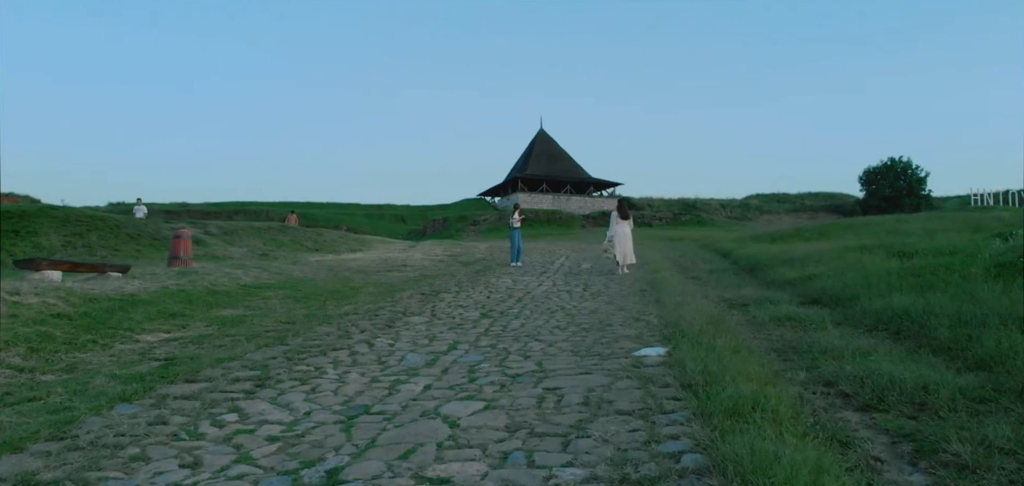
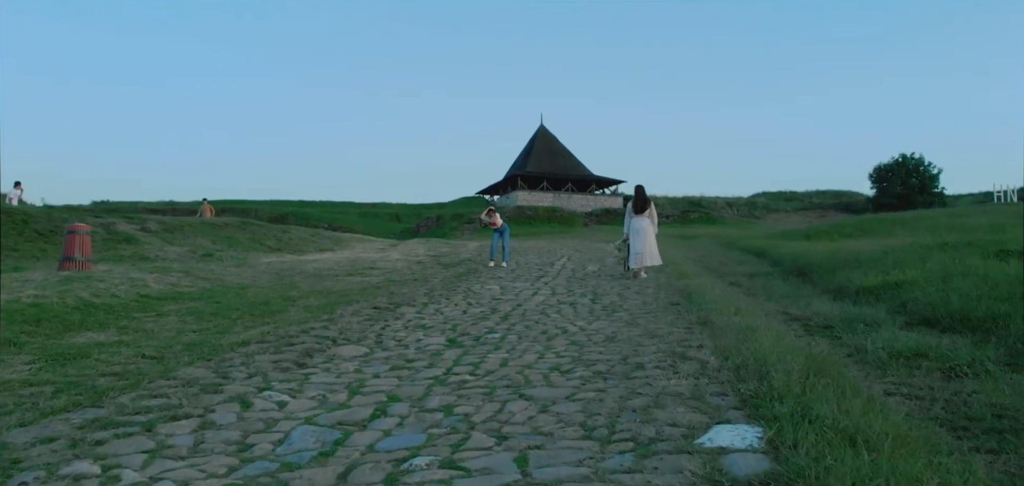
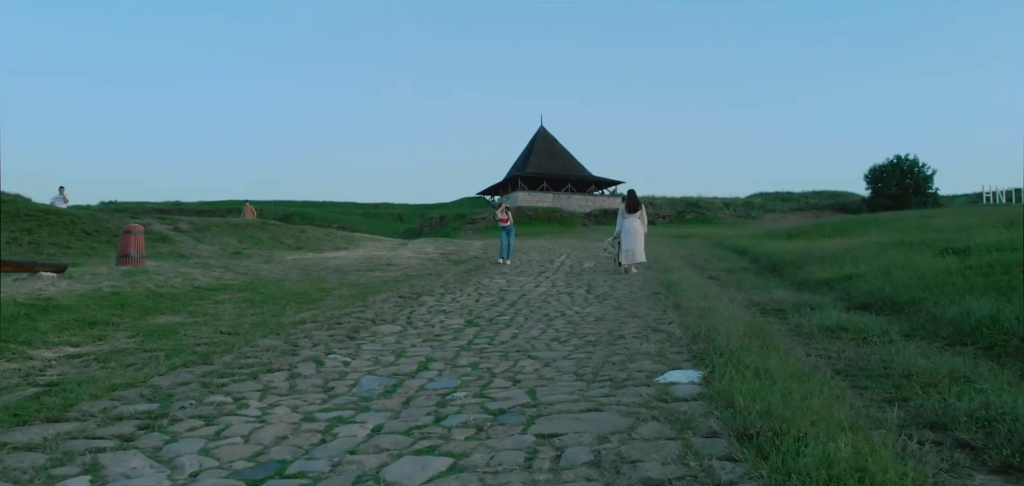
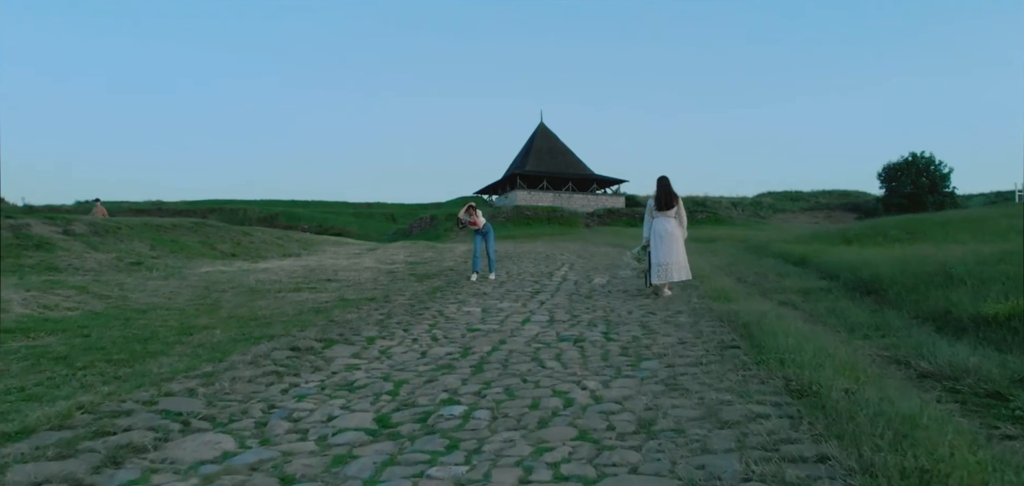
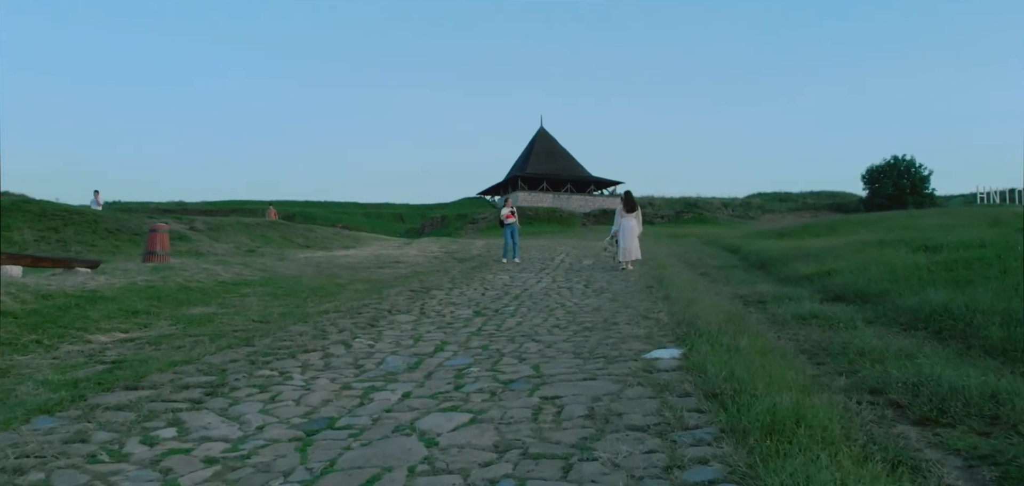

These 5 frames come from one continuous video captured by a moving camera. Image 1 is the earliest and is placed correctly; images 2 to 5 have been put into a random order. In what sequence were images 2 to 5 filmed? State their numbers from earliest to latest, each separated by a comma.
5, 3, 2, 4
